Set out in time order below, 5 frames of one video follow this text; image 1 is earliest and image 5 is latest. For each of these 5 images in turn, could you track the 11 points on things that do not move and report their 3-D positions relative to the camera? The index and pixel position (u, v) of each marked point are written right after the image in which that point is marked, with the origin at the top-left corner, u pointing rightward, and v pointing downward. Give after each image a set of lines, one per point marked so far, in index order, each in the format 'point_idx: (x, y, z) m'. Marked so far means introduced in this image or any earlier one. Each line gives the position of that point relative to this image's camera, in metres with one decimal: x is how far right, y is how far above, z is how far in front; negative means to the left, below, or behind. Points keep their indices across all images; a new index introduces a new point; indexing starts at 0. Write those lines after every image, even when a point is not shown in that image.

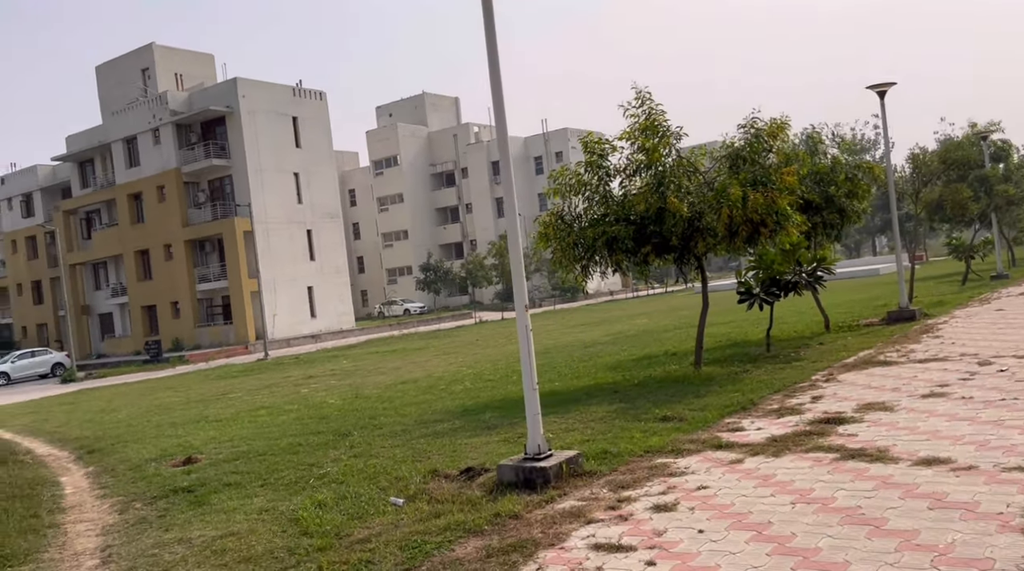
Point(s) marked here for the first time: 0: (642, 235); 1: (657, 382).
0: (+1.8, +0.7, +13.4) m
1: (+1.9, -1.3, +12.7) m
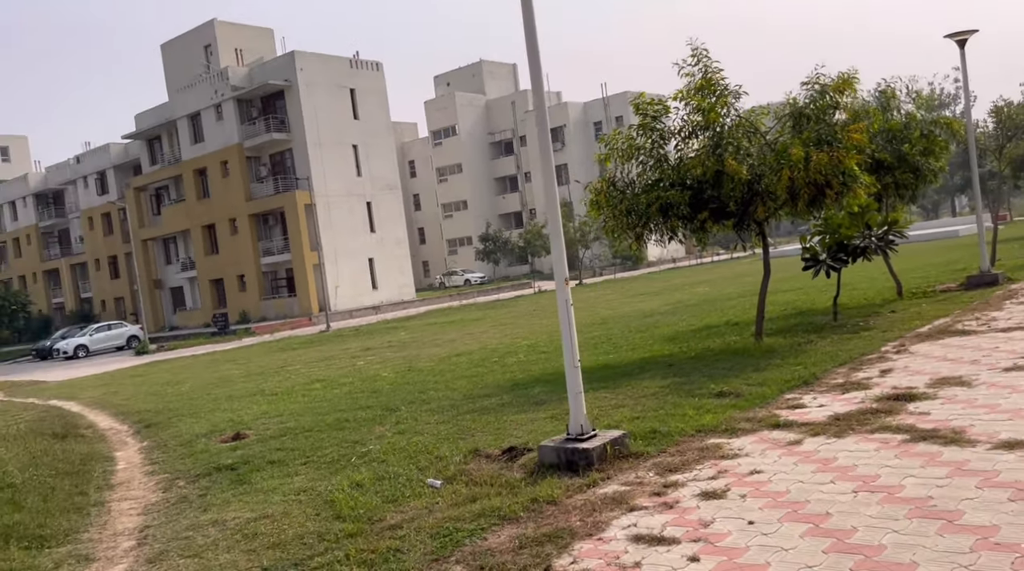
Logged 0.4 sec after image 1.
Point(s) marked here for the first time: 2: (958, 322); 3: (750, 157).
0: (+2.5, +1.1, +12.8) m
1: (+2.6, -0.9, +12.2) m
2: (+6.0, -0.5, +13.1) m
3: (+3.1, +1.7, +12.7) m
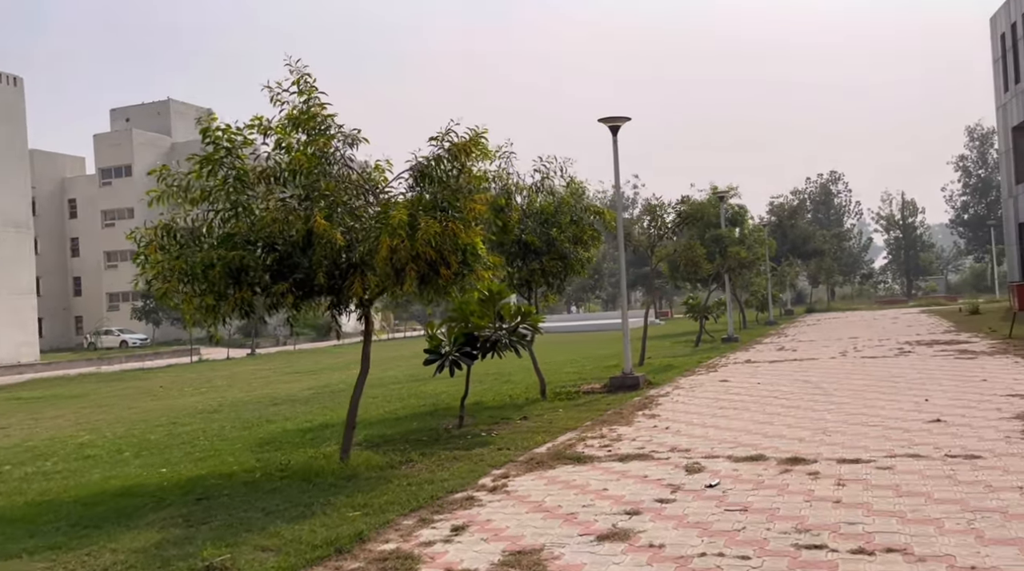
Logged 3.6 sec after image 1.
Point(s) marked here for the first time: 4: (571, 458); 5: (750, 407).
0: (-2.4, +0.1, +10.1) m
1: (-2.2, -1.8, +9.3) m
2: (+0.8, -1.8, +11.2) m
3: (-1.7, +0.7, +10.1) m
4: (+0.6, -1.7, +9.7) m
5: (+3.3, -1.7, +13.6) m
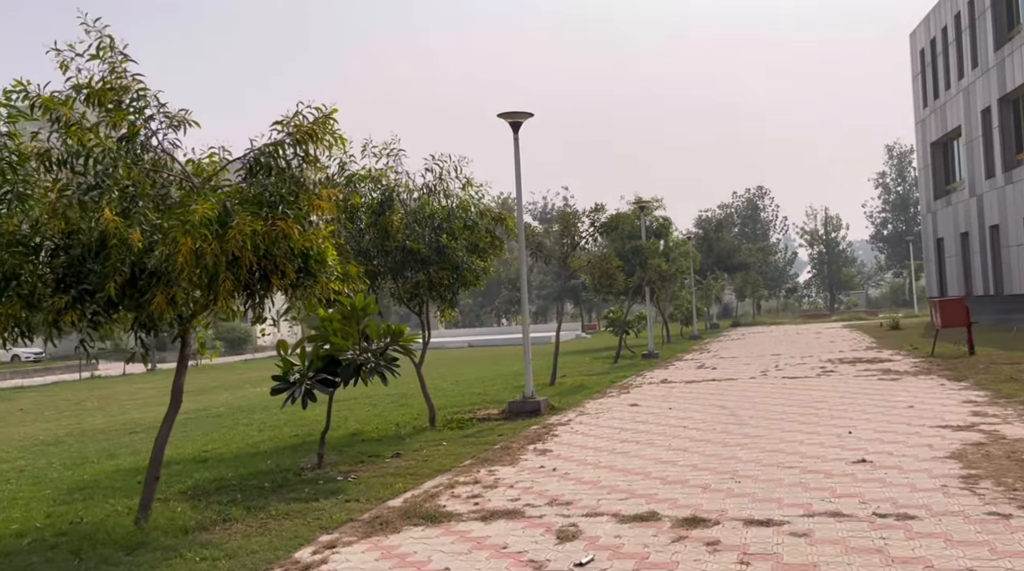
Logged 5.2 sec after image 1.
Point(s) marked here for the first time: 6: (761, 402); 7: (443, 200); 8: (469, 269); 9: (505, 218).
0: (-3.7, 0.0, +8.0) m
1: (-3.4, -2.0, +7.3) m
2: (-0.6, -1.9, +9.4) m
3: (-3.0, +0.5, +8.2) m
4: (-0.7, -1.9, +7.9) m
5: (+1.7, -1.9, +12.0) m
6: (+4.0, -1.9, +15.5) m
7: (-1.1, +1.3, +15.1) m
8: (-0.7, +0.2, +15.0) m
9: (-0.2, +1.1, +16.0) m
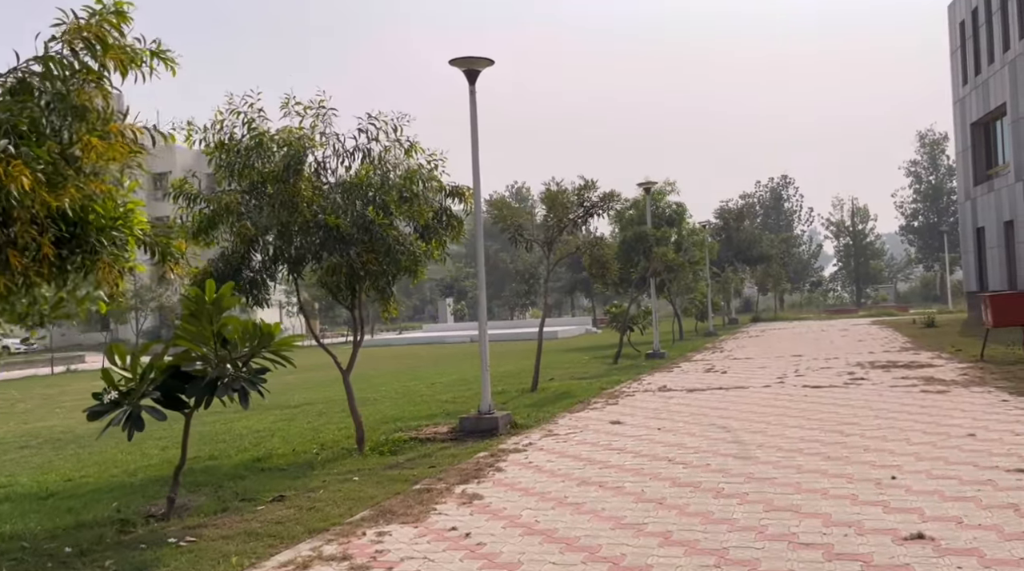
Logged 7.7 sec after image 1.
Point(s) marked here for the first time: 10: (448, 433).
0: (-4.4, +0.1, +5.2) m
1: (-4.2, -1.8, +4.4) m
2: (-1.3, -1.8, +6.4) m
3: (-3.8, +0.6, +5.3) m
4: (-1.5, -1.8, +5.0) m
5: (+1.1, -1.8, +9.0) m
6: (+3.4, -1.7, +12.5) m
7: (-1.7, +1.4, +12.1) m
8: (-1.3, +0.4, +12.0) m
9: (-0.7, +1.2, +13.1) m
10: (-0.8, -2.0, +13.2) m
